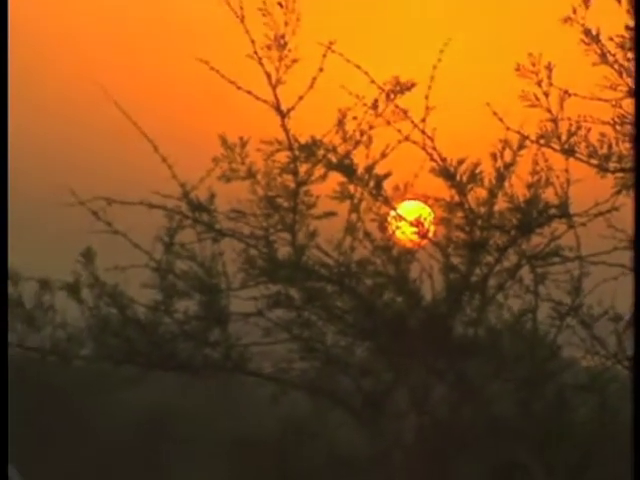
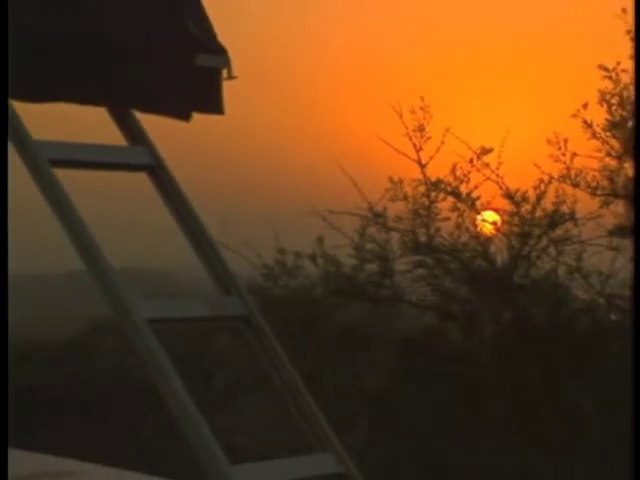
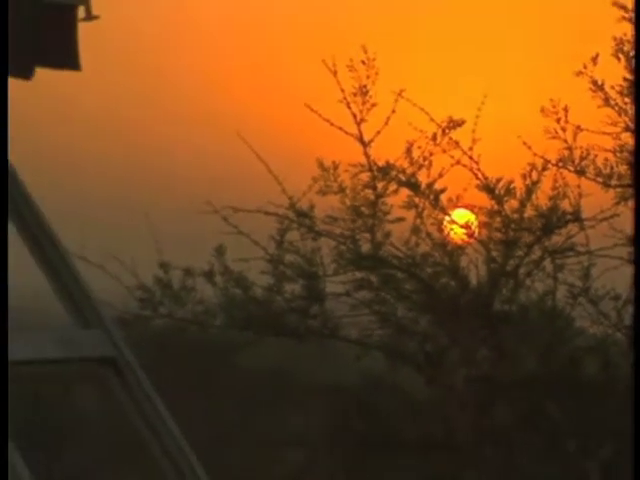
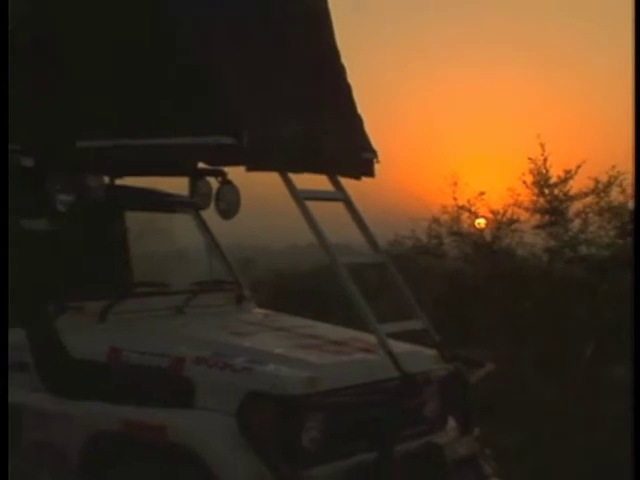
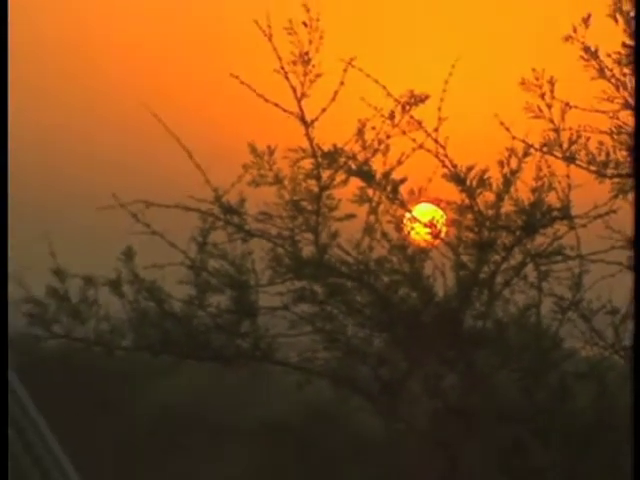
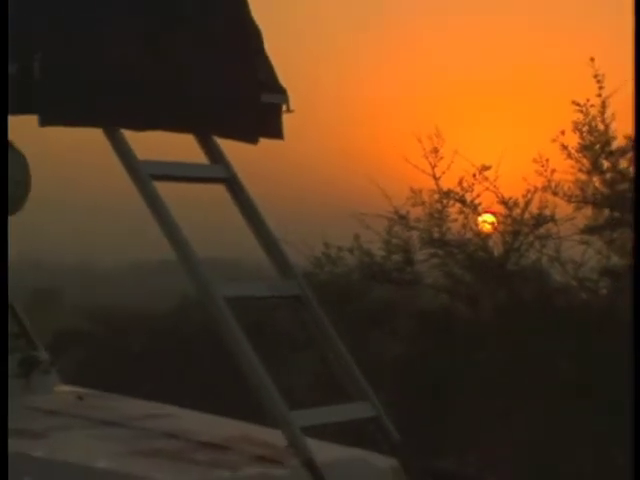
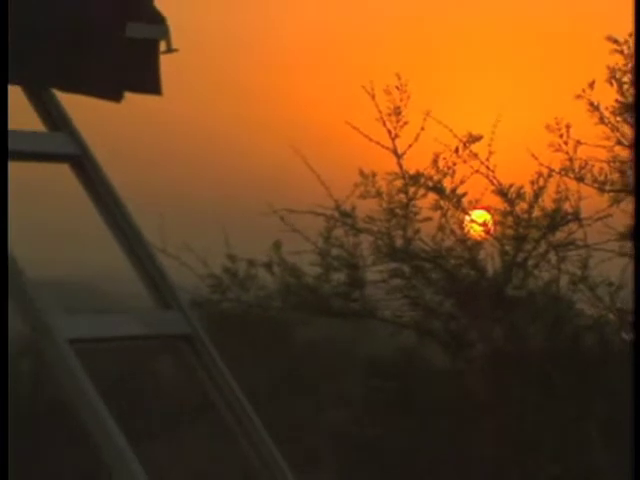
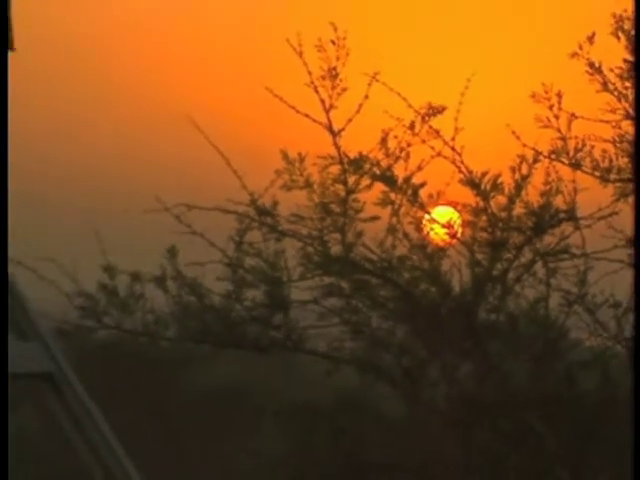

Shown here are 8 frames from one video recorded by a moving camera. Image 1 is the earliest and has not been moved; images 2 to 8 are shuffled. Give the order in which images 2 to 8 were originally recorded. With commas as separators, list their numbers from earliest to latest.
5, 8, 3, 7, 2, 6, 4
